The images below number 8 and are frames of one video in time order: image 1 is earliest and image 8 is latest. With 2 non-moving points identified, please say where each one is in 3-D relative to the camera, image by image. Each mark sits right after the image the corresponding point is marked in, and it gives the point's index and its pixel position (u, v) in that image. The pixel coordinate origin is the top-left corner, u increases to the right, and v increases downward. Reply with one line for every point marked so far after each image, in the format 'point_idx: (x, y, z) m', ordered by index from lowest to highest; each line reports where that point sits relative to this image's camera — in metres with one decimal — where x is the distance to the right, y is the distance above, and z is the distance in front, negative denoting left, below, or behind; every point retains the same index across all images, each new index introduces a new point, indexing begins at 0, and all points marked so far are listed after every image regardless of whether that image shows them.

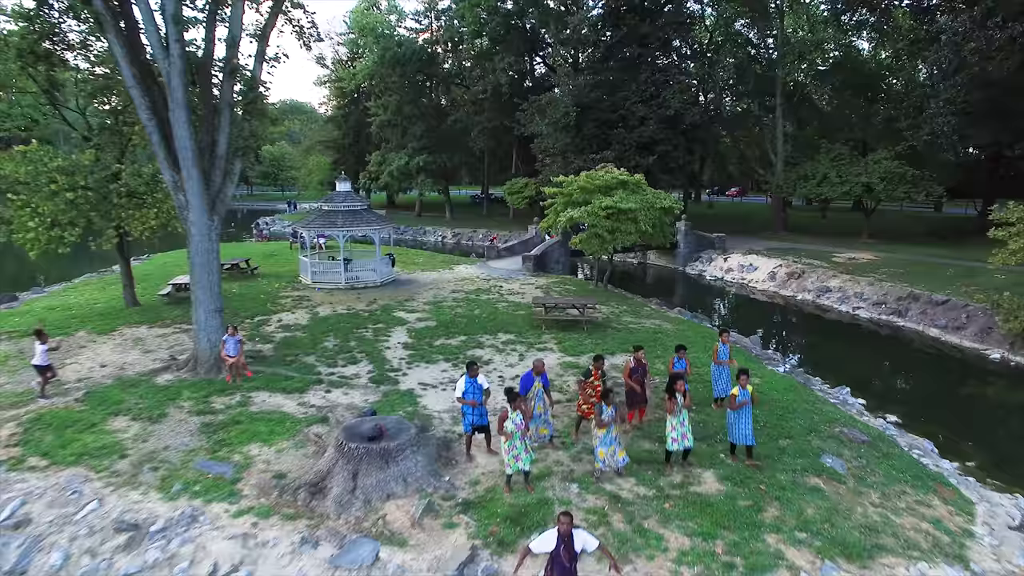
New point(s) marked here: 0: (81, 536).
0: (-3.9, -2.2, +7.9) m
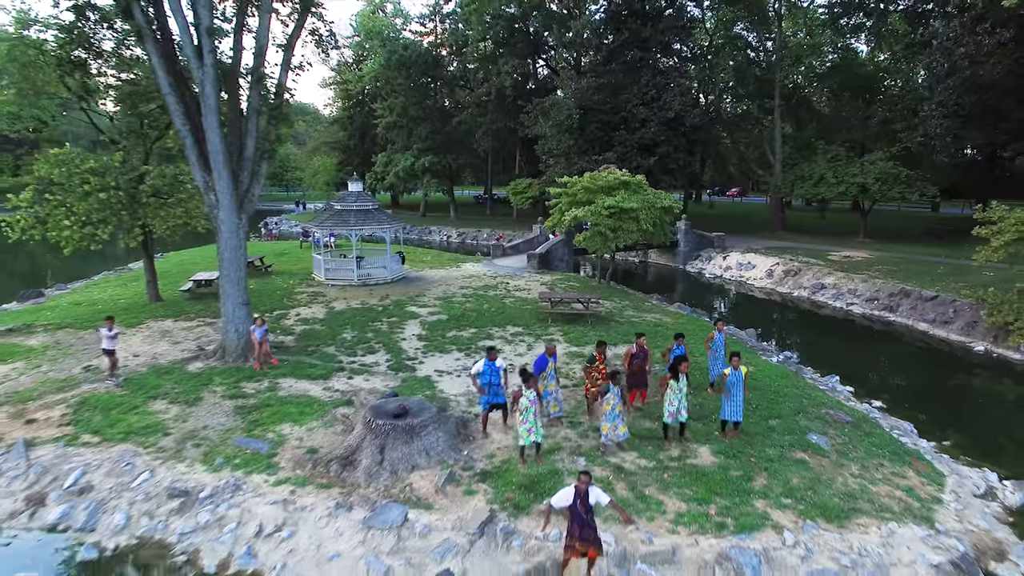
0: (-3.7, -2.1, +8.8) m
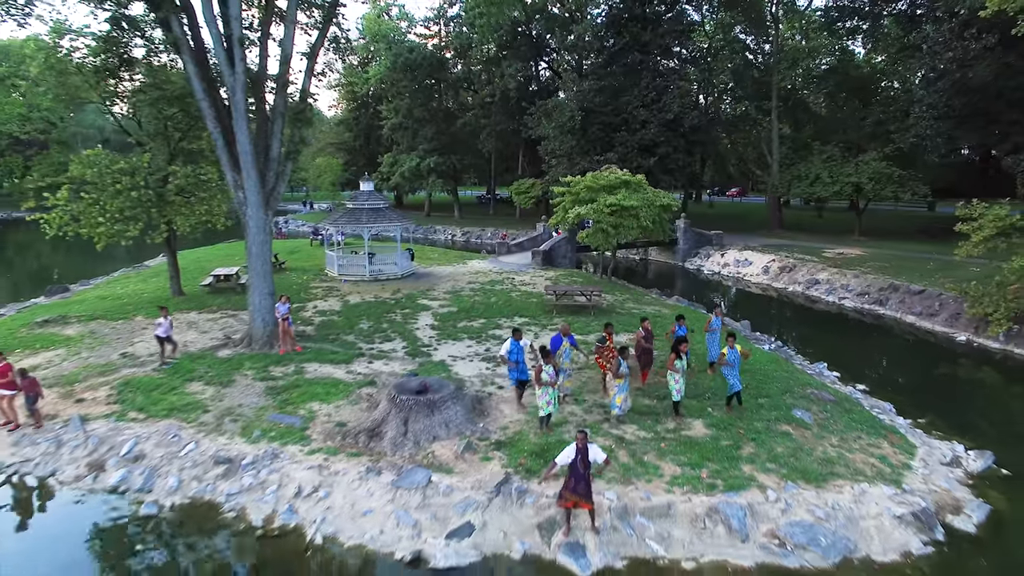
0: (-3.6, -2.0, +9.7) m
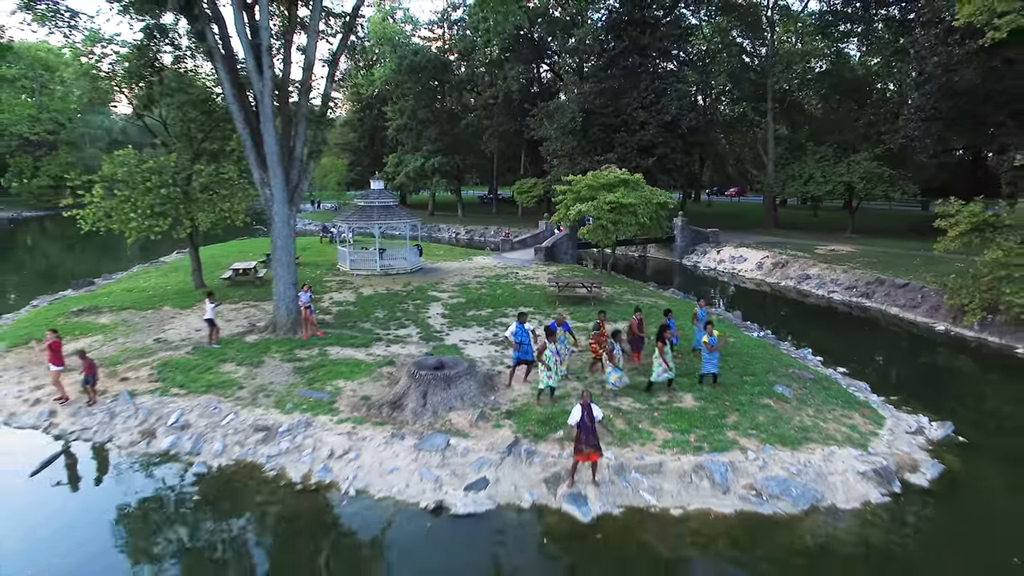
0: (-3.5, -1.8, +10.8) m
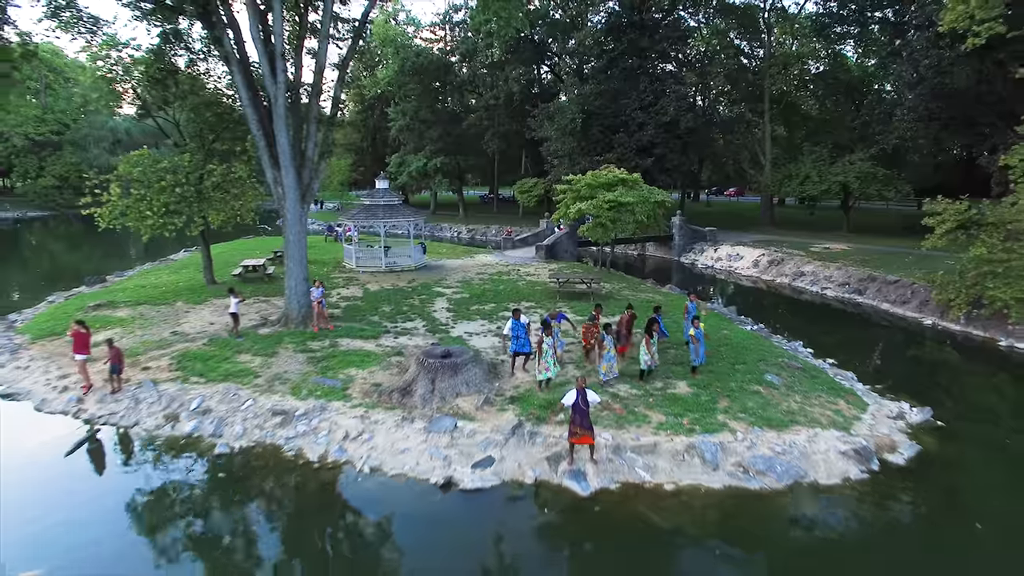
0: (-3.5, -1.7, +11.5) m
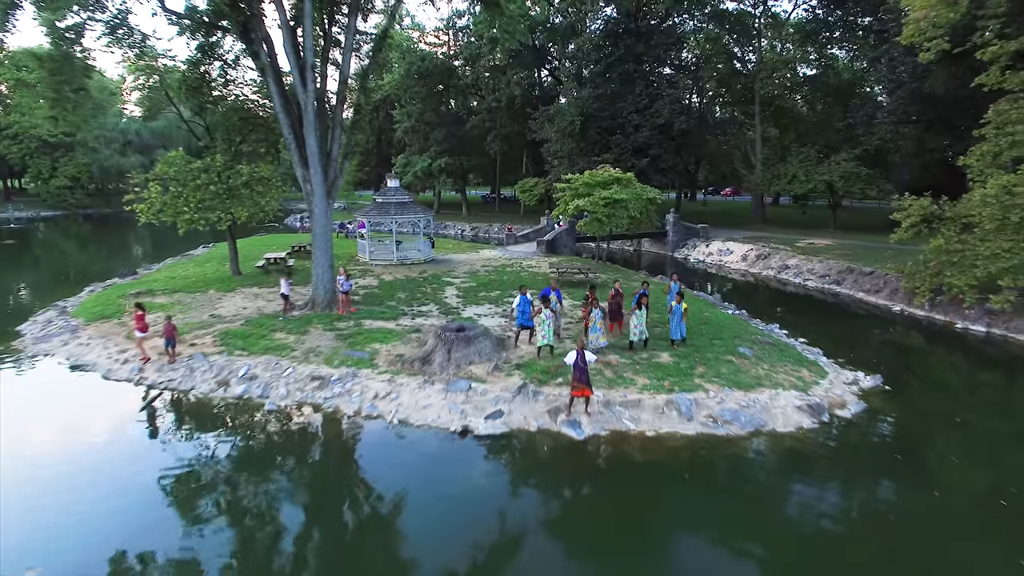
0: (-3.4, -1.4, +13.3) m
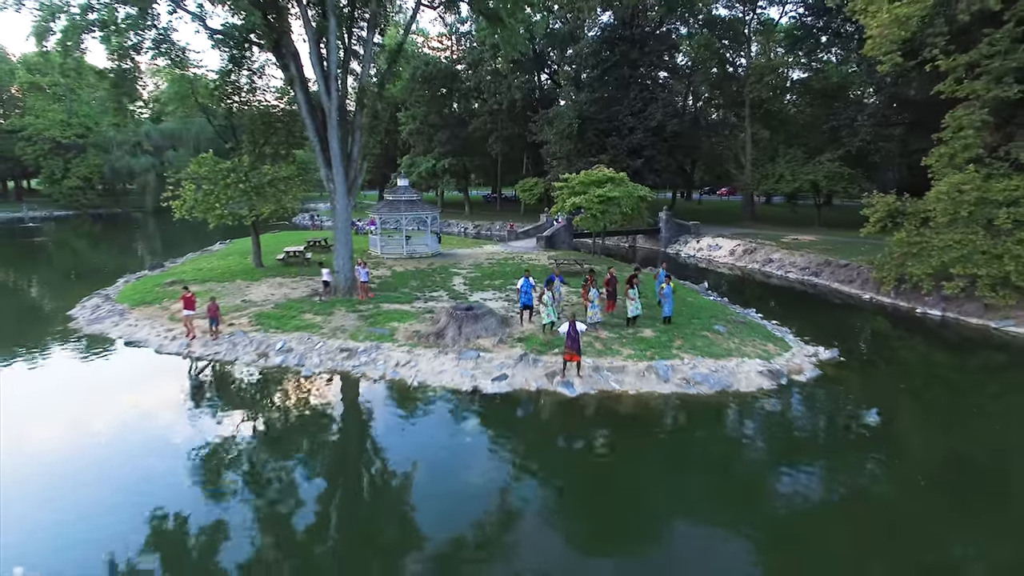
0: (-3.3, -1.2, +15.3) m
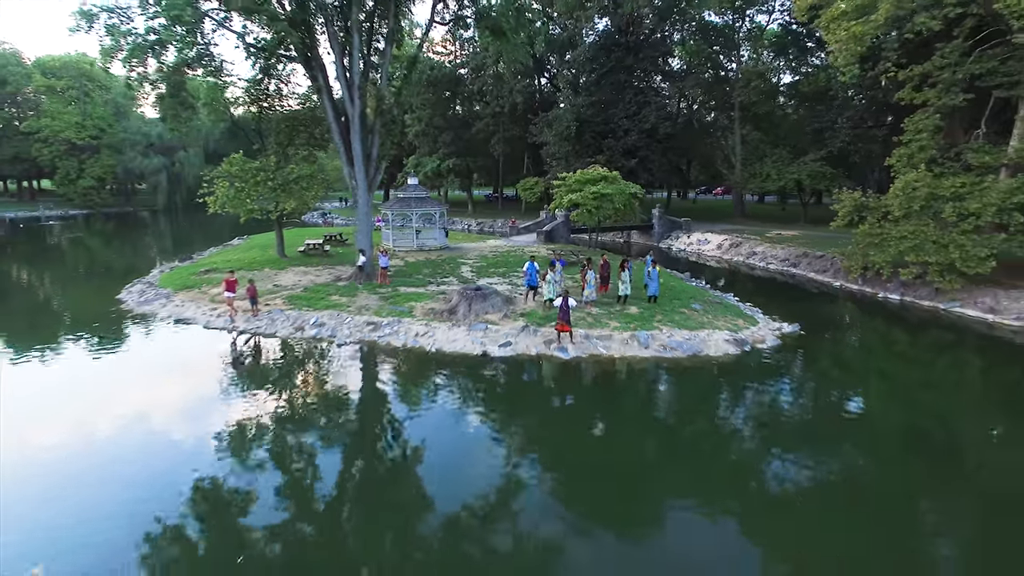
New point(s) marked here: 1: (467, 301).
0: (-3.3, -0.8, +17.6) m
1: (-0.9, -0.3, +18.0) m
